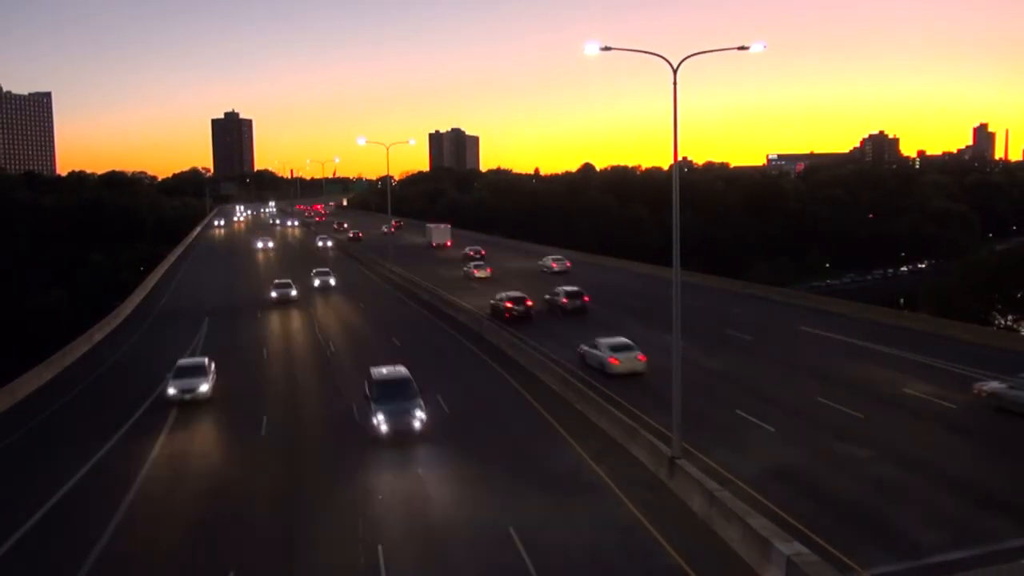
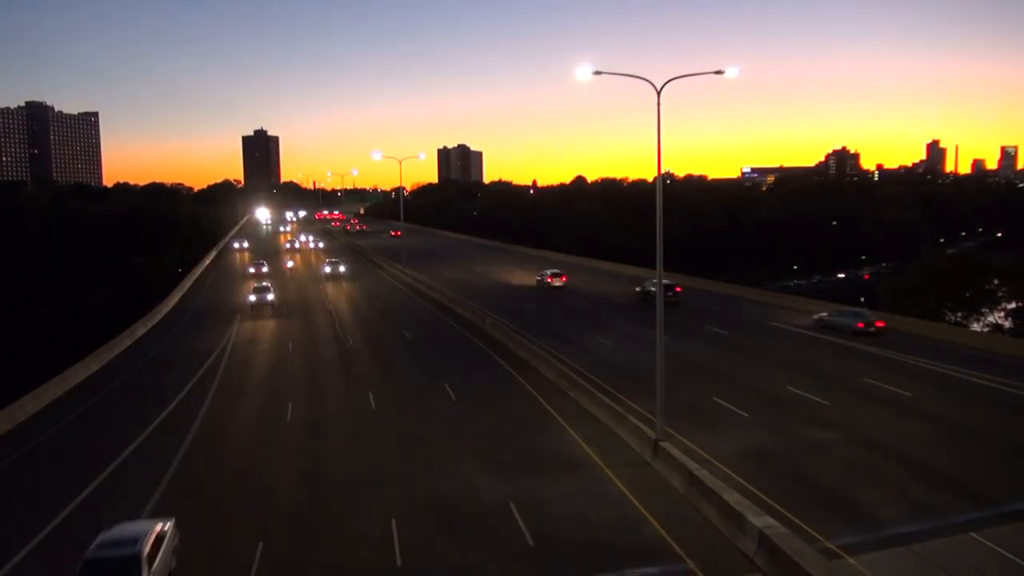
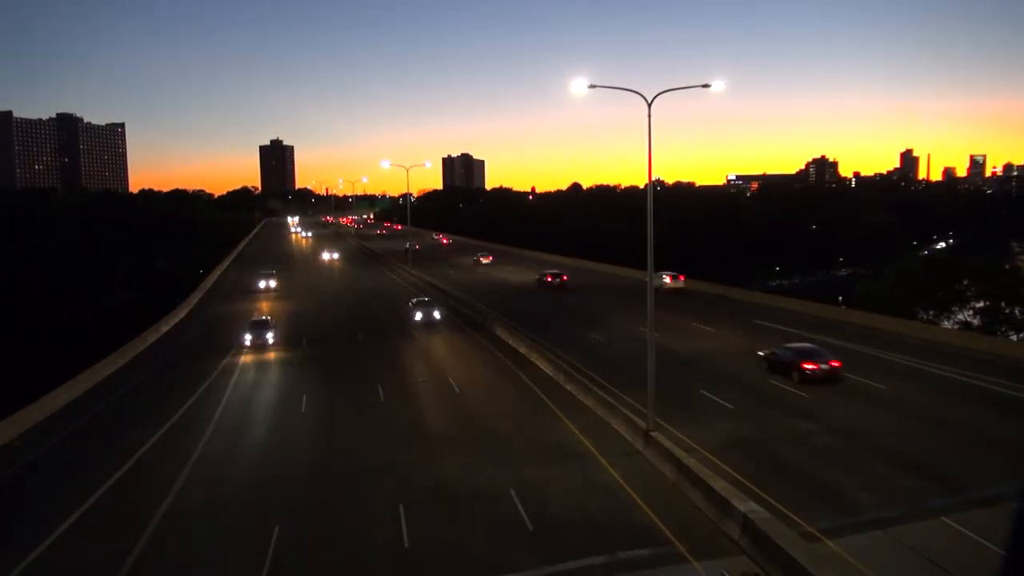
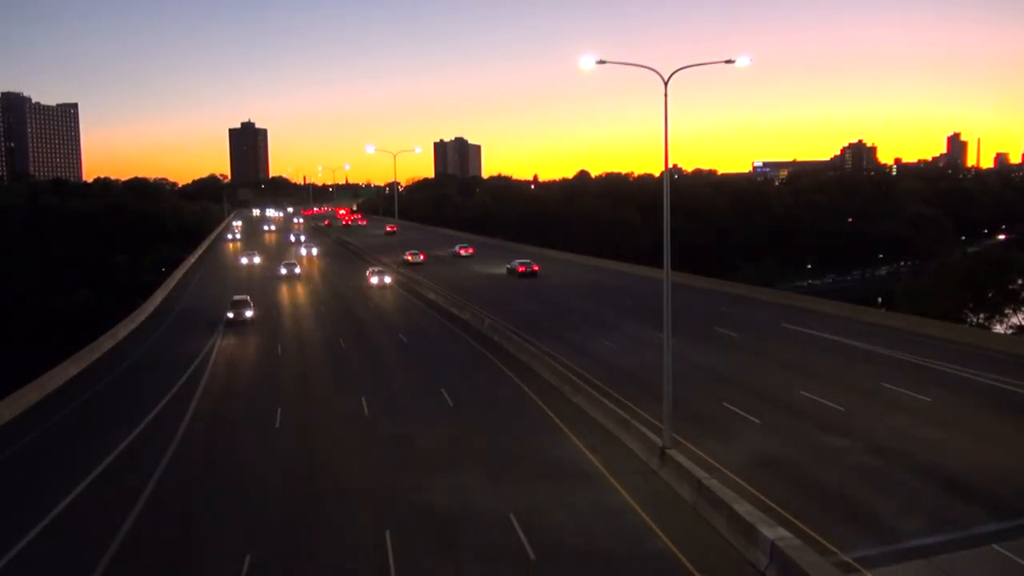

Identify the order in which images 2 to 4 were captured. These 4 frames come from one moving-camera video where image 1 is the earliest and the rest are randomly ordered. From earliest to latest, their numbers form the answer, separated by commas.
4, 2, 3
